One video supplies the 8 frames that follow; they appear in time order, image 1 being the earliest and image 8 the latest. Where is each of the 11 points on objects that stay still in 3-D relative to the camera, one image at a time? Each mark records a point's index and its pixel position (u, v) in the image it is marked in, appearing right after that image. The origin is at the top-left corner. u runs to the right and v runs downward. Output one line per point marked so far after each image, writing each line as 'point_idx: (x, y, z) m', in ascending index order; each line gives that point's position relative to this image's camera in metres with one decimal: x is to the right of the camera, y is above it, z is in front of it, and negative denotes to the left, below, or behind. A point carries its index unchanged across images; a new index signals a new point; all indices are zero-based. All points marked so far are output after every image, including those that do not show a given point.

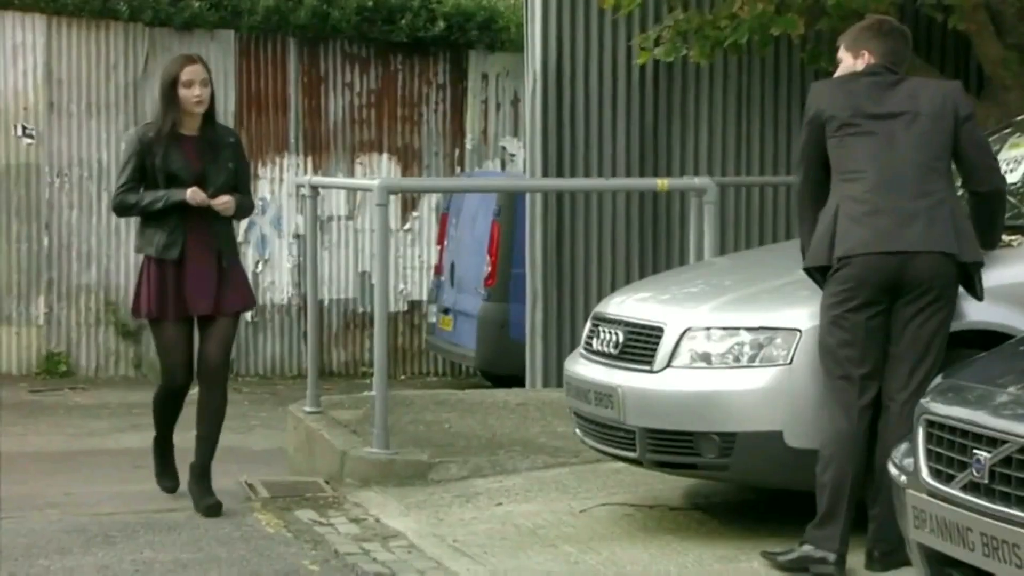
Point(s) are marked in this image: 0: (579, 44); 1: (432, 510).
0: (+0.6, +2.0, +8.9) m
1: (-0.4, -1.3, +6.1) m
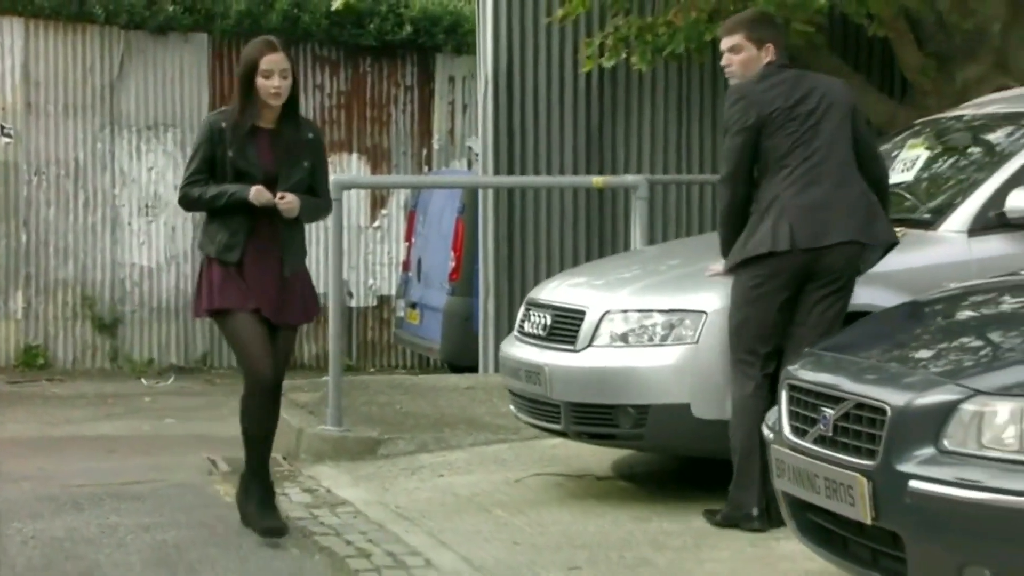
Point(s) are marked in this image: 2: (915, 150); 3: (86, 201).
0: (+0.1, +2.1, +9.5) m
1: (-0.8, -1.2, +6.7) m
2: (+2.5, +0.9, +6.8) m
3: (-4.6, +0.9, +11.6) m
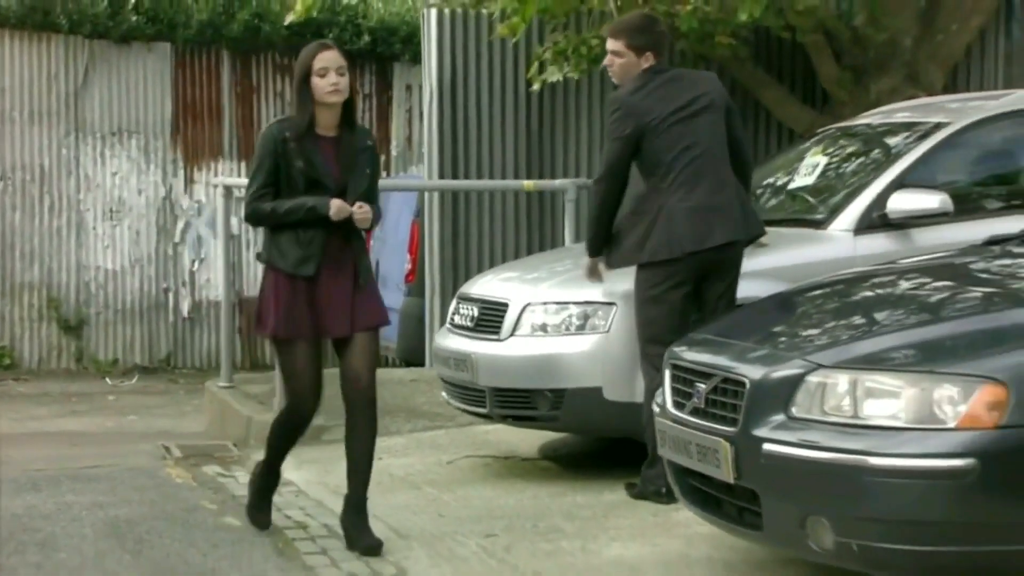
0: (-0.4, +2.1, +10.0) m
1: (-1.3, -1.2, +7.2) m
2: (+2.1, +0.9, +7.4) m
3: (-5.1, +0.9, +12.1) m
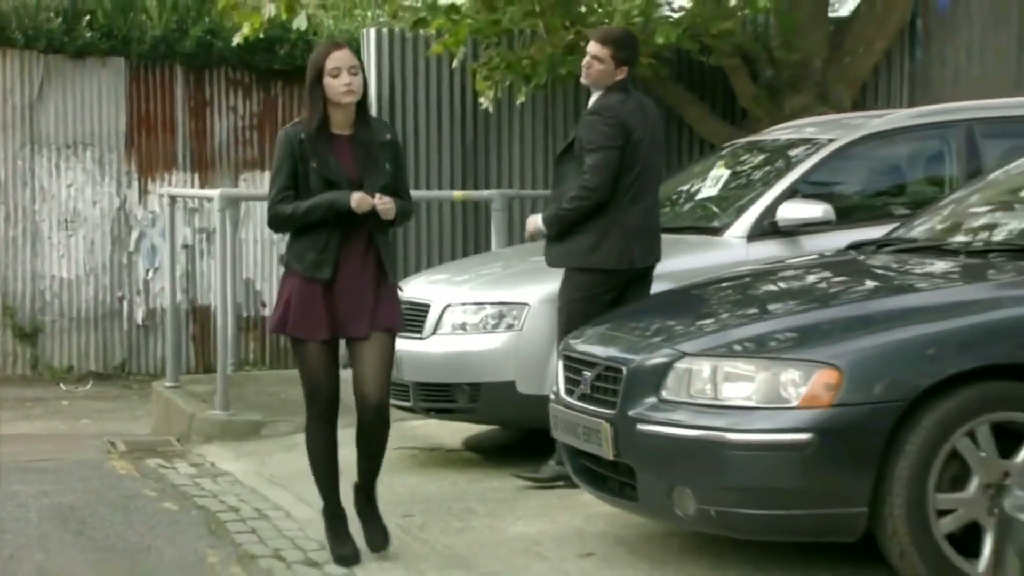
0: (-1.0, +2.1, +10.5) m
1: (-1.8, -1.2, +7.7) m
2: (+1.6, +0.9, +8.0) m
3: (-5.8, +0.8, +12.4) m
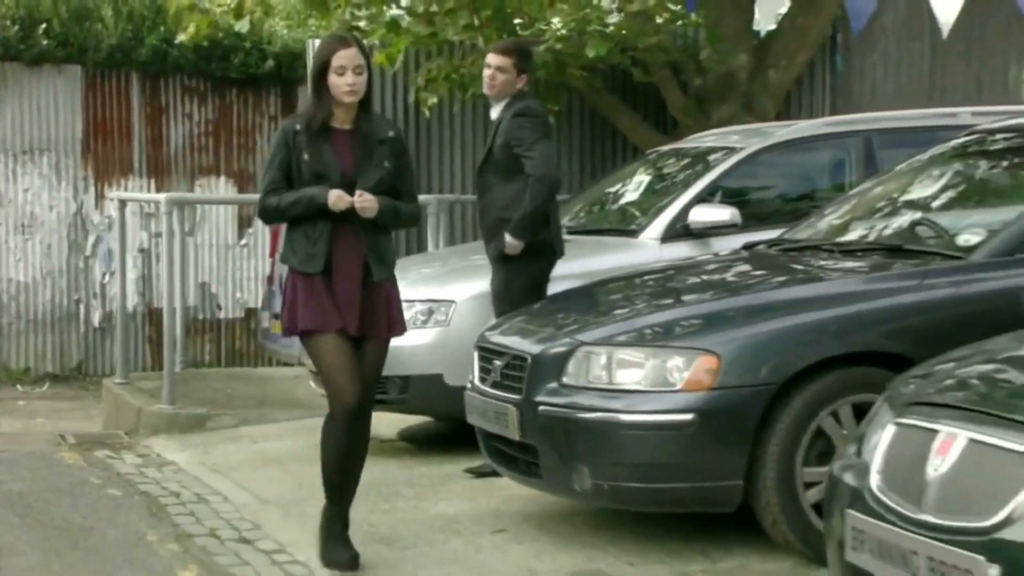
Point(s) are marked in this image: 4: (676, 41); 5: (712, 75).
0: (-1.6, +2.0, +11.0) m
1: (-2.3, -1.2, +8.0) m
2: (+1.0, +0.9, +8.5) m
3: (-6.5, +0.8, +12.7) m
4: (+1.6, +2.4, +10.5) m
5: (+1.9, +2.1, +10.5) m
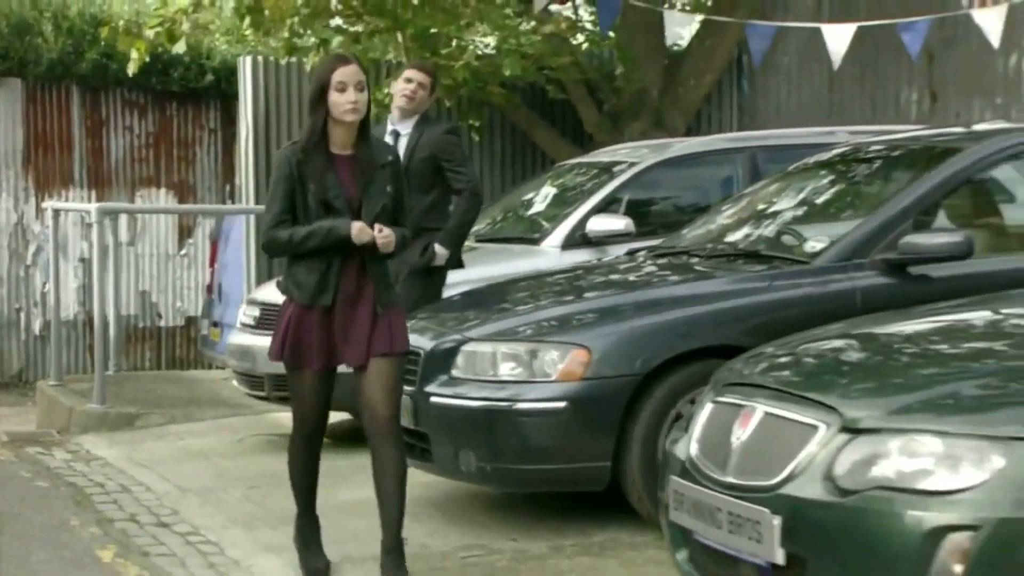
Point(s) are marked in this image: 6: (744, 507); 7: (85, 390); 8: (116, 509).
0: (-2.4, +2.0, +11.5) m
1: (-3.0, -1.2, +8.5) m
2: (+0.3, +0.8, +9.1) m
3: (-7.3, +0.7, +13.0) m
4: (+0.8, +2.3, +11.1) m
5: (+1.1, +2.0, +11.1) m
6: (+0.8, -0.8, +3.9) m
7: (-3.8, -0.9, +9.5) m
8: (-2.4, -1.4, +6.7) m
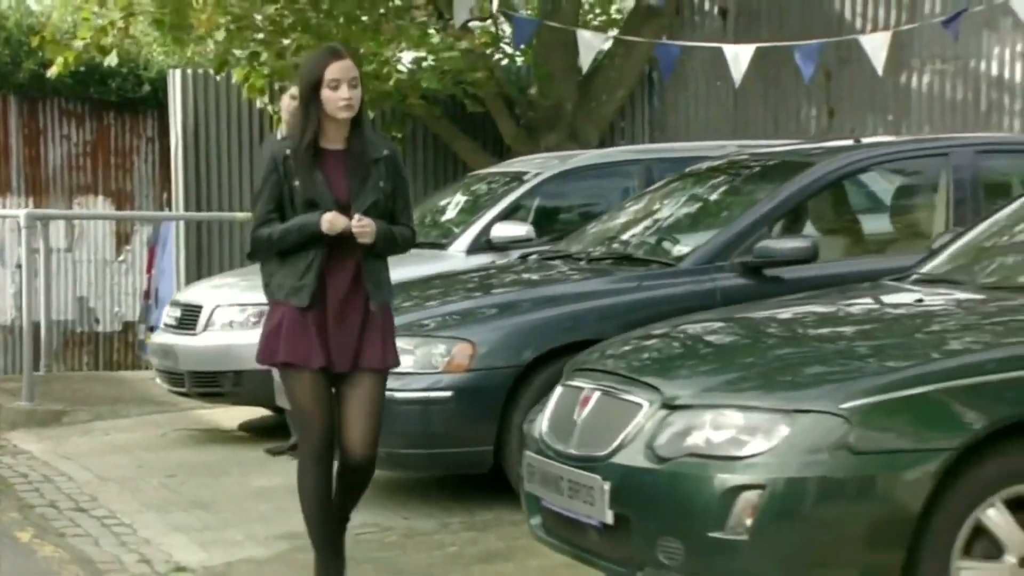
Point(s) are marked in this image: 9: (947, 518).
0: (-3.2, +1.9, +11.9) m
1: (-3.7, -1.2, +8.8) m
2: (-0.4, +0.8, +9.6) m
3: (-8.2, +0.7, +13.2) m
4: (-0.1, +2.3, +11.7) m
5: (+0.3, +1.9, +11.7) m
6: (+0.3, -0.8, +4.4) m
7: (-4.5, -0.9, +9.9) m
8: (-3.1, -1.4, +7.1) m
9: (+1.6, -0.8, +4.0) m
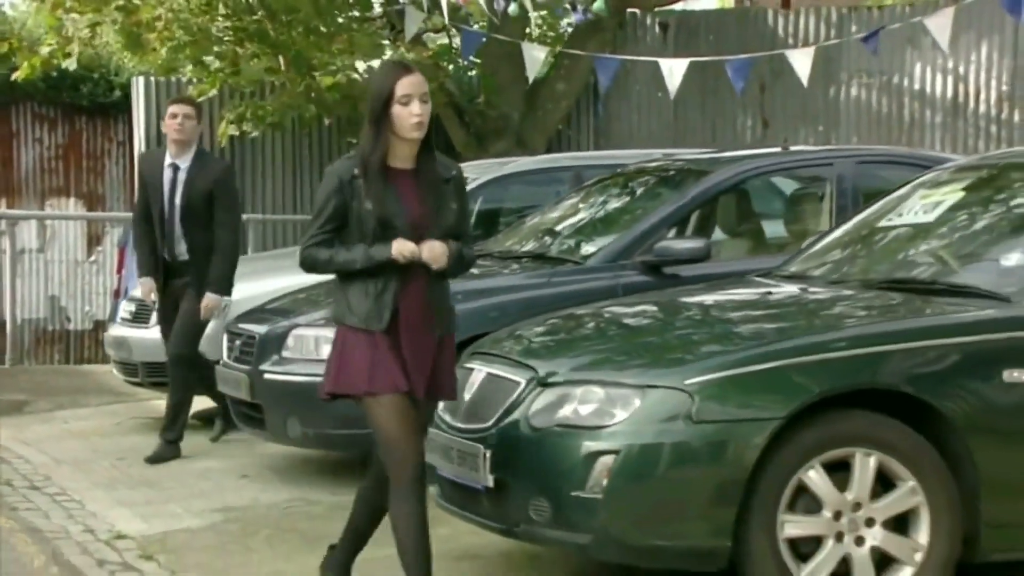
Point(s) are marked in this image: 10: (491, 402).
0: (-3.8, +1.9, +12.4) m
1: (-4.3, -1.2, +9.3) m
2: (-1.0, +0.8, +10.1) m
3: (-8.8, +0.7, +13.6) m
4: (-0.6, +2.3, +12.2) m
5: (-0.3, +1.9, +12.3) m
6: (-0.2, -0.7, +5.0) m
7: (-5.1, -0.9, +10.3) m
8: (-3.6, -1.3, +7.6) m
9: (+1.1, -0.8, +4.5) m
10: (-0.1, -0.5, +5.0) m
